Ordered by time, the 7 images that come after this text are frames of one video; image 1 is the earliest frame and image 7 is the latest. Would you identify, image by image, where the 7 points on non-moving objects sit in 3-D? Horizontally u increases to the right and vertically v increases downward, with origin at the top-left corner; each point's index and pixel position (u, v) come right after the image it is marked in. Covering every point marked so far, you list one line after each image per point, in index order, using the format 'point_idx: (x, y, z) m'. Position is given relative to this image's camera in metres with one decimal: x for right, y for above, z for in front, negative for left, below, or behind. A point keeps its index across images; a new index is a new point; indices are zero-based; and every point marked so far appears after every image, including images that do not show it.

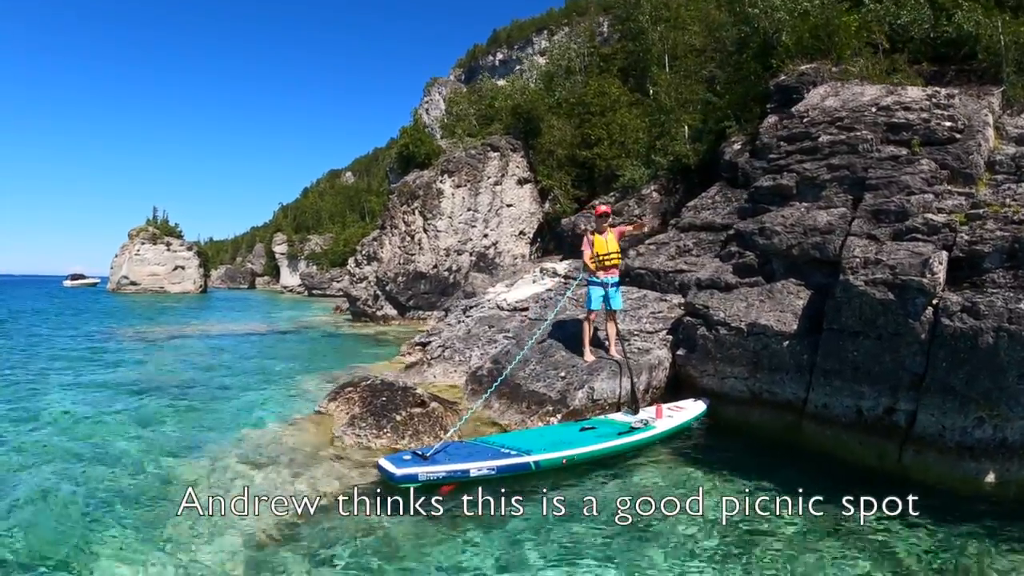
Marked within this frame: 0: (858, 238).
0: (+4.6, +0.6, +9.3) m
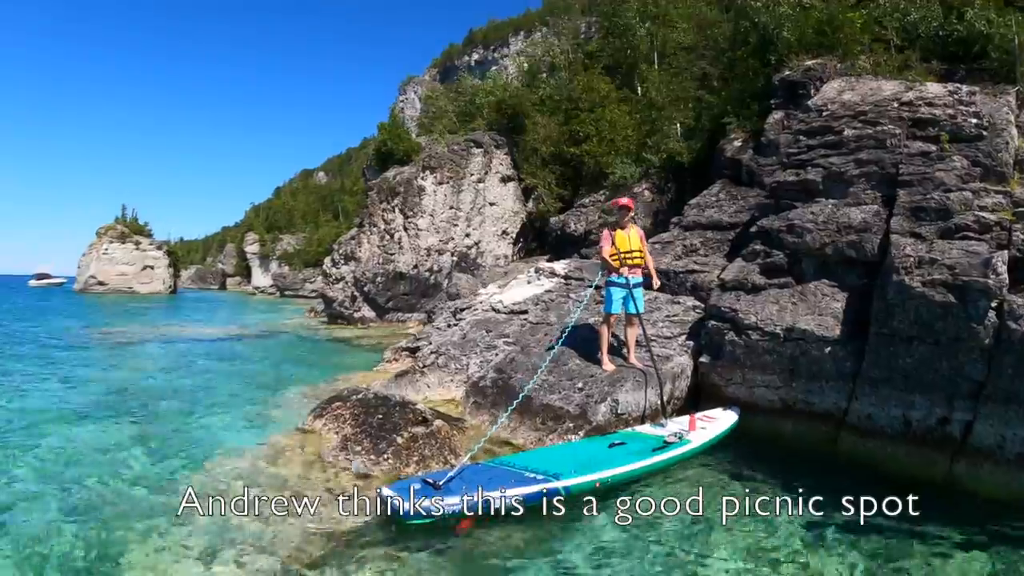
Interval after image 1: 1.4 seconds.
0: (+4.7, +0.6, +8.5) m
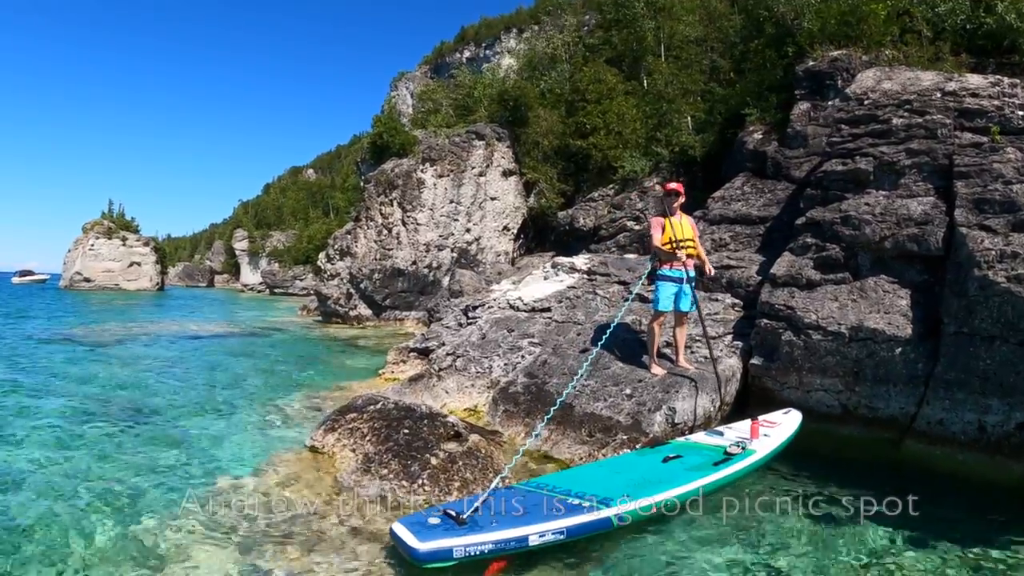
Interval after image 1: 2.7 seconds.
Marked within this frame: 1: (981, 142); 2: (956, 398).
0: (+5.2, +0.6, +7.9) m
1: (+6.0, +1.8, +9.1) m
2: (+4.9, -1.2, +7.7) m
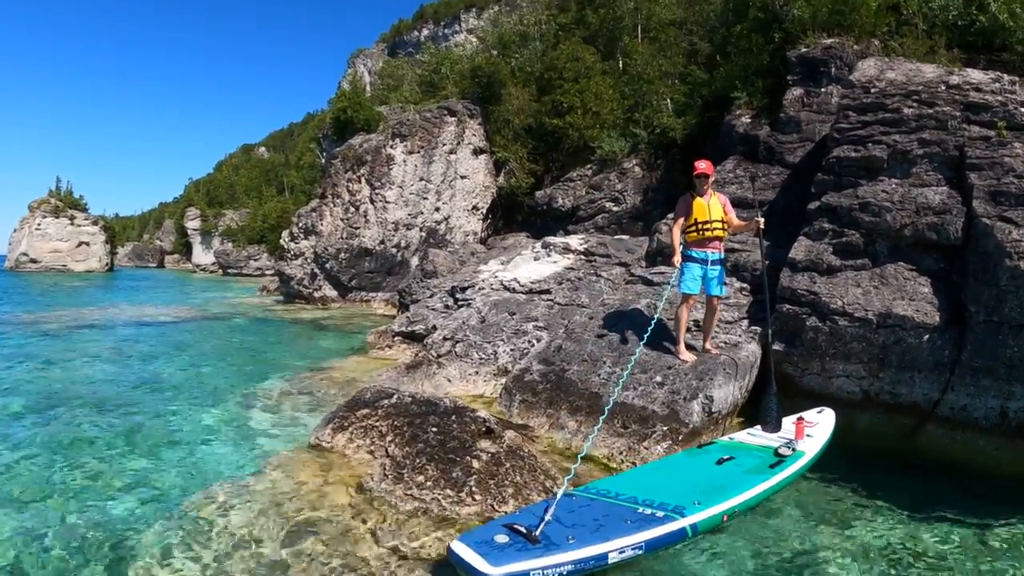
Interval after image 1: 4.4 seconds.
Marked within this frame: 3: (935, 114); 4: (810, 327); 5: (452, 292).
0: (+5.5, +0.8, +8.0) m
1: (+6.2, +2.0, +9.2) m
2: (+5.2, -1.1, +7.7) m
3: (+5.7, +2.4, +9.5) m
4: (+3.7, -0.5, +8.7) m
5: (-1.3, -0.1, +14.9) m
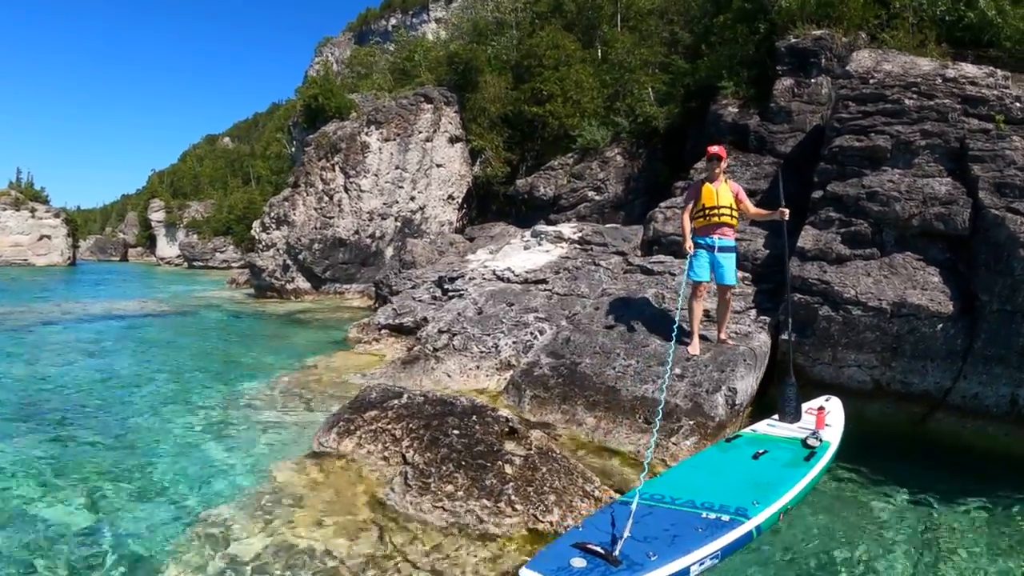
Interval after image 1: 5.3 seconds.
0: (+5.6, +0.9, +8.0) m
1: (+6.3, +2.1, +9.3) m
2: (+5.3, -0.9, +7.8) m
3: (+5.8, +2.5, +9.5) m
4: (+3.8, -0.4, +8.7) m
5: (-1.4, +0.1, +14.7) m
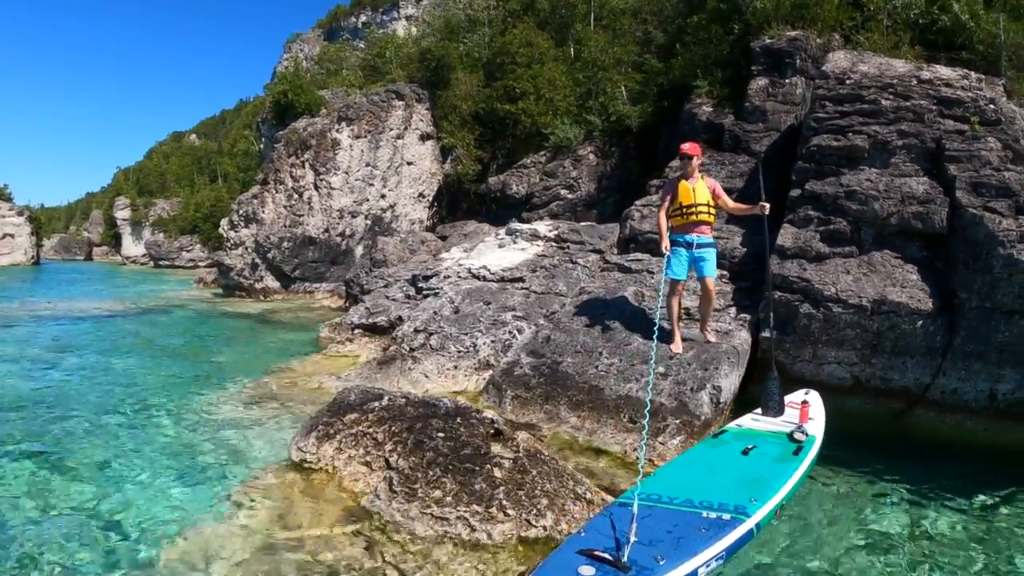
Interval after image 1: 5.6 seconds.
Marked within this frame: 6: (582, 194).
0: (+5.4, +0.9, +8.1) m
1: (+6.0, +2.2, +9.3) m
2: (+5.1, -0.9, +7.8) m
3: (+5.5, +2.5, +9.6) m
4: (+3.6, -0.3, +8.8) m
5: (-1.9, +0.1, +14.5) m
6: (+1.9, +2.6, +19.5) m
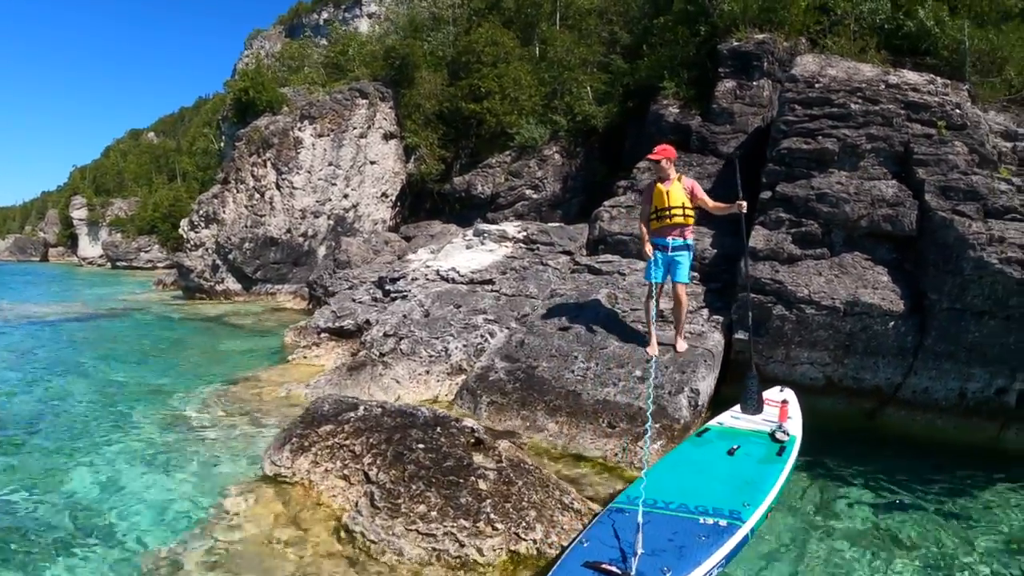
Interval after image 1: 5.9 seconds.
0: (+5.1, +0.9, +8.2) m
1: (+5.7, +2.2, +9.5) m
2: (+4.8, -0.9, +8.0) m
3: (+5.1, +2.5, +9.7) m
4: (+3.3, -0.3, +8.8) m
5: (-2.5, +0.1, +14.3) m
6: (+1.0, +2.6, +19.4) m
